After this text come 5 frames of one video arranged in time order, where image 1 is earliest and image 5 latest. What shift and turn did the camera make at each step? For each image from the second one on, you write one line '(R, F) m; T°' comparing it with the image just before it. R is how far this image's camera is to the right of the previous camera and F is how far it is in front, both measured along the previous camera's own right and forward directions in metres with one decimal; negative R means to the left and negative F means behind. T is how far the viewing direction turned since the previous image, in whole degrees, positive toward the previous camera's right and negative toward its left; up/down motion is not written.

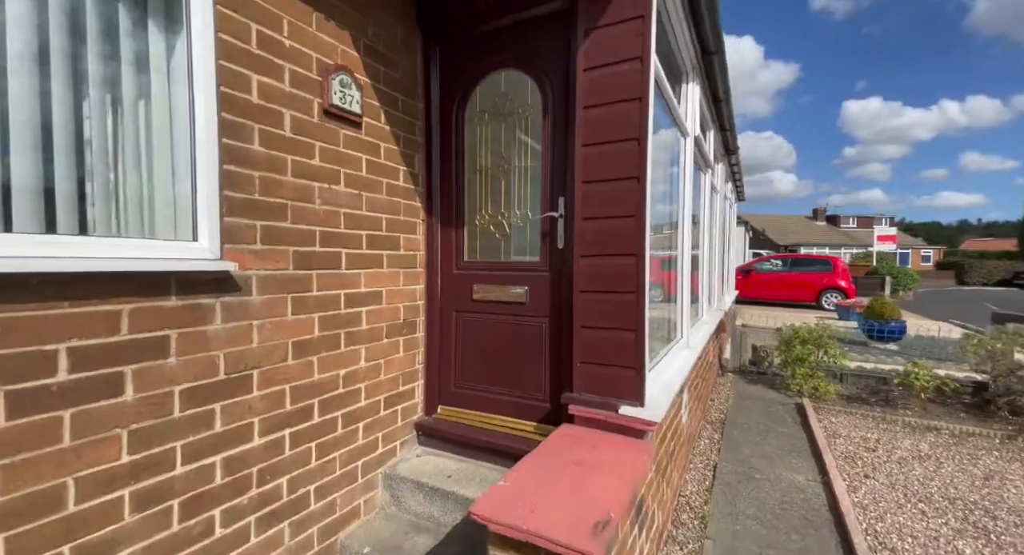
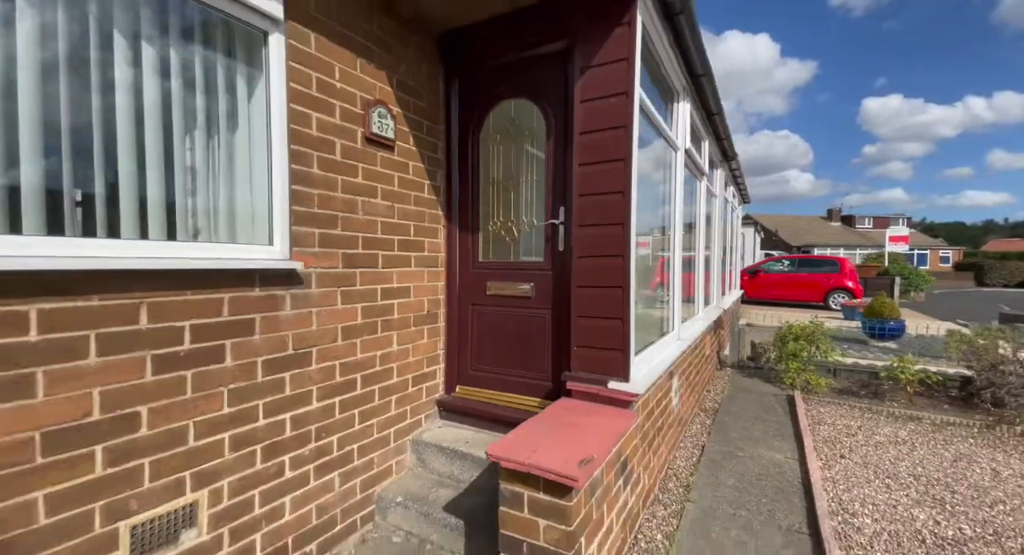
(0.0, -0.4) m; -1°
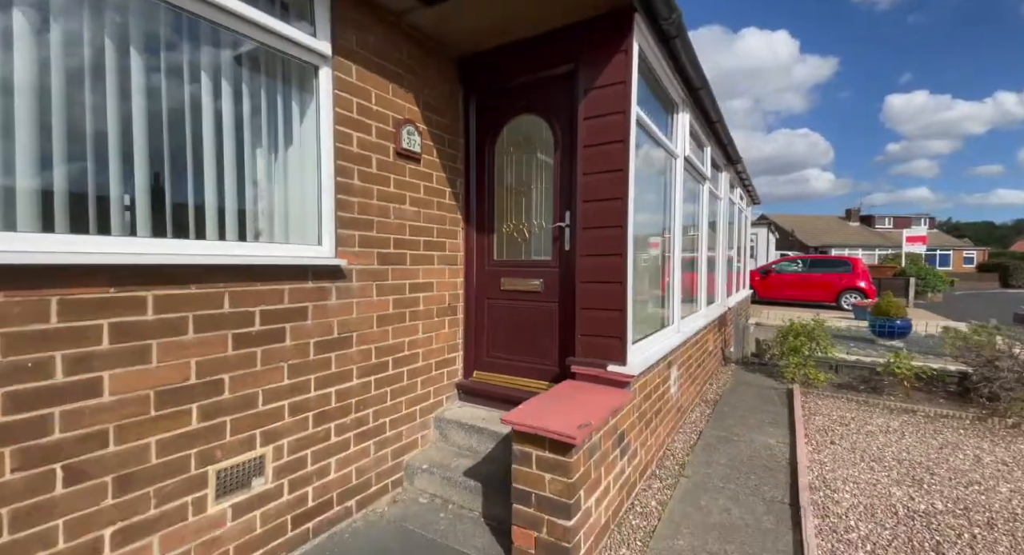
(0.0, -0.4) m; -2°
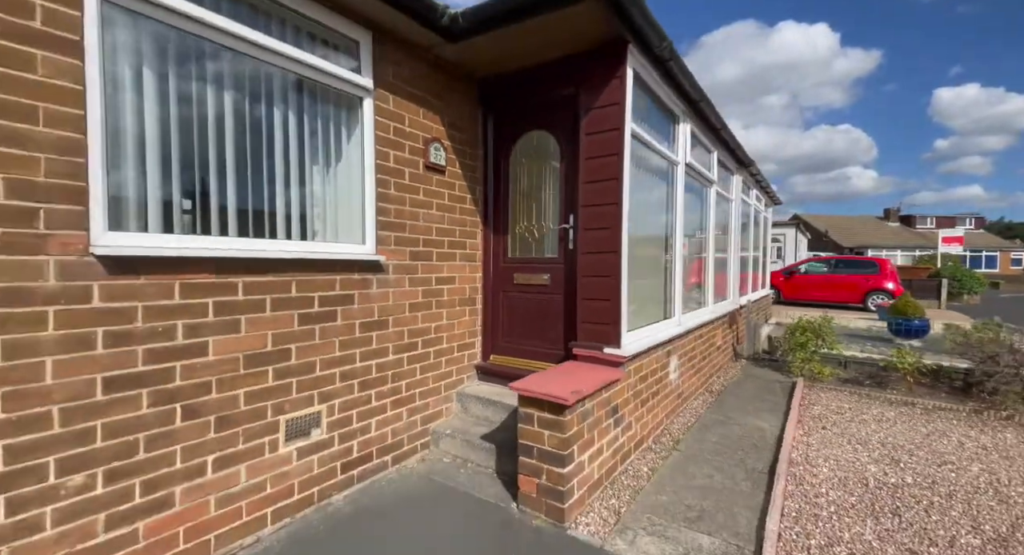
(+0.1, -0.5) m; -3°
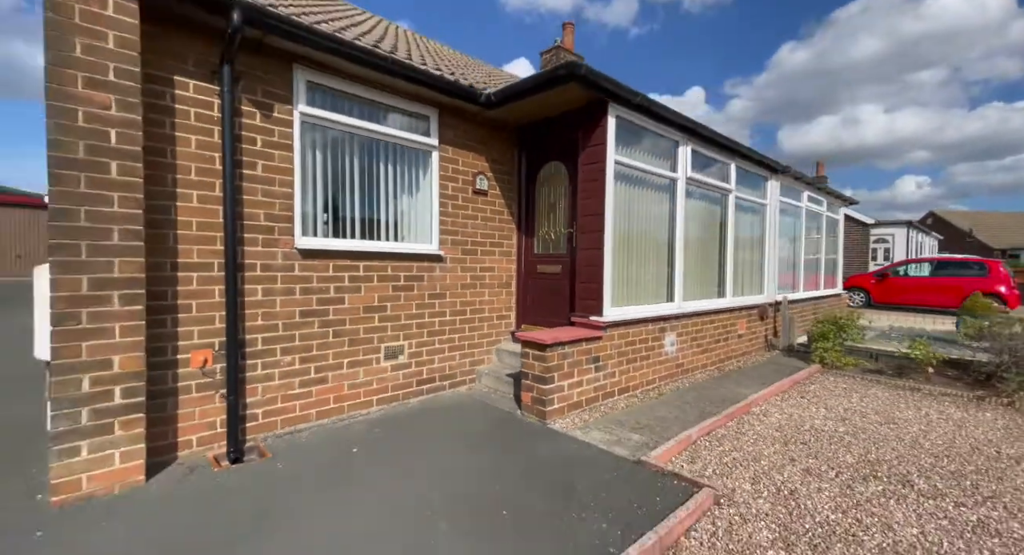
(+0.8, -1.5) m; -11°
